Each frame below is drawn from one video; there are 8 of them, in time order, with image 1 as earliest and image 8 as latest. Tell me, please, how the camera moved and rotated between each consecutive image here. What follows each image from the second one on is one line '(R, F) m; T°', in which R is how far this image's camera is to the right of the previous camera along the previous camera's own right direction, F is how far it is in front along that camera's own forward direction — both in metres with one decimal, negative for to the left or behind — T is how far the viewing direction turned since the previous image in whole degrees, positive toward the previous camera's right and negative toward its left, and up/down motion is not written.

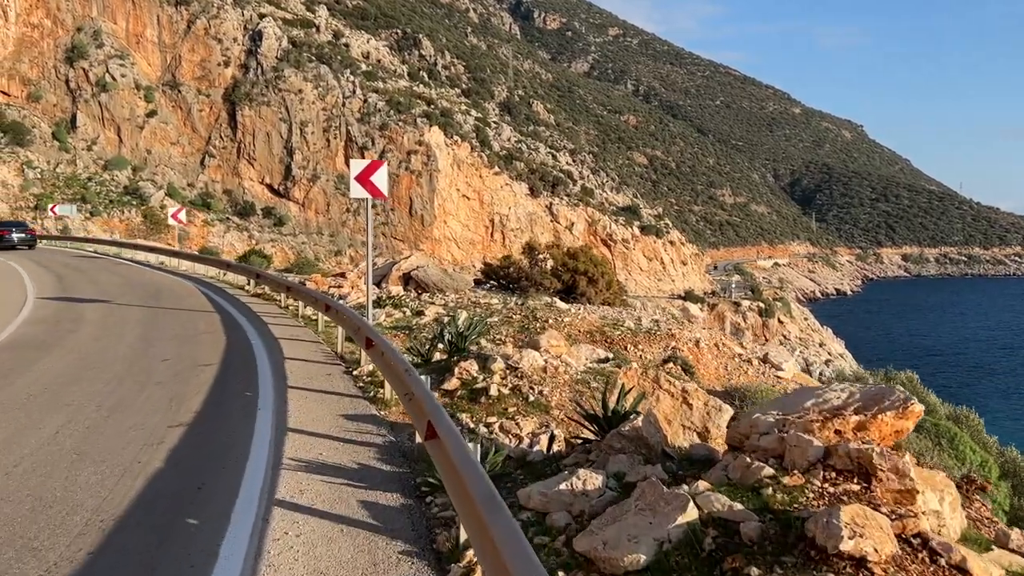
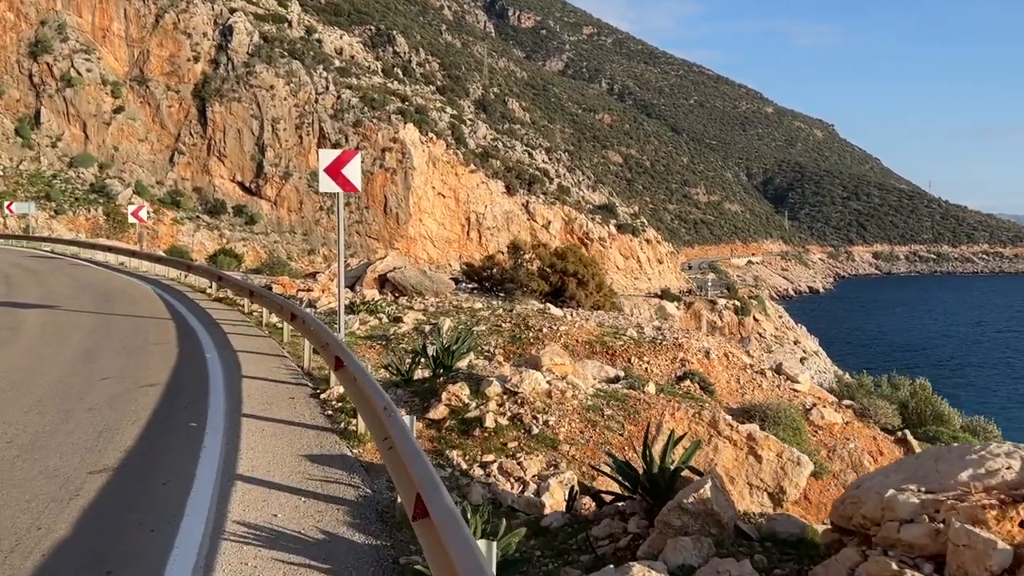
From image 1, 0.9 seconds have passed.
(-0.2, +1.2) m; +2°
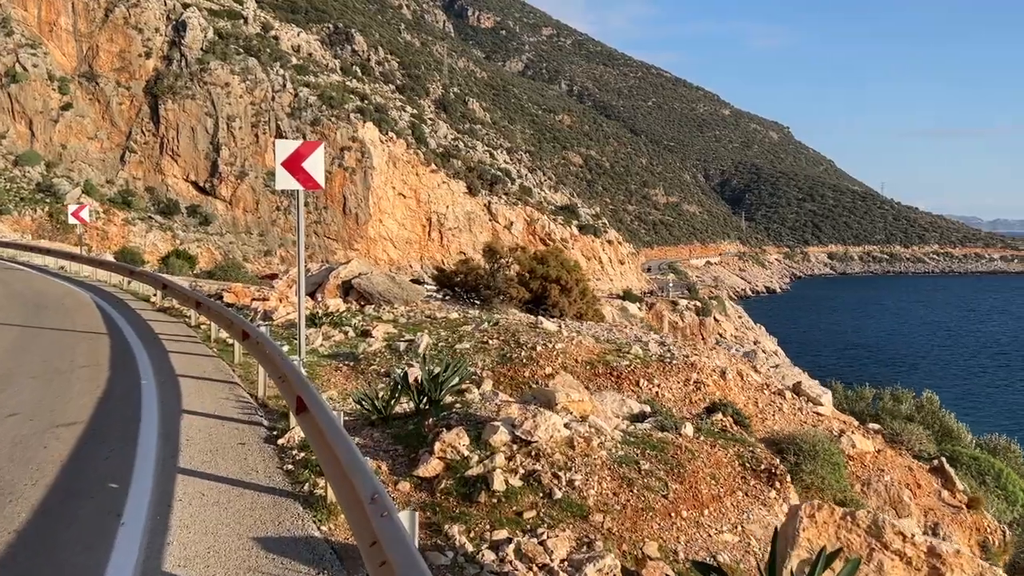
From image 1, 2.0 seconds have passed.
(-0.3, +1.4) m; +3°
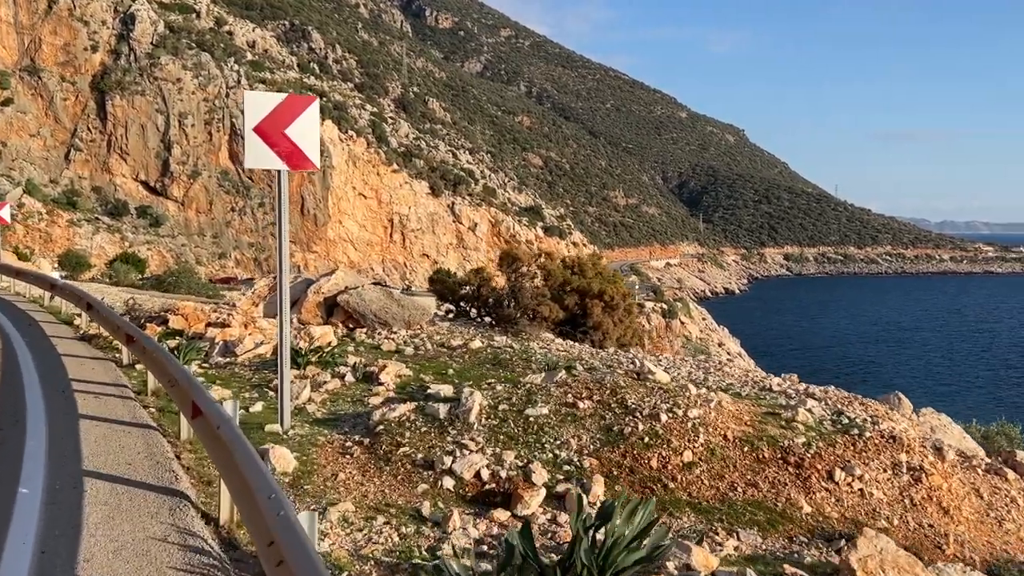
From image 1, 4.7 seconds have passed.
(-1.0, +3.3) m; +3°
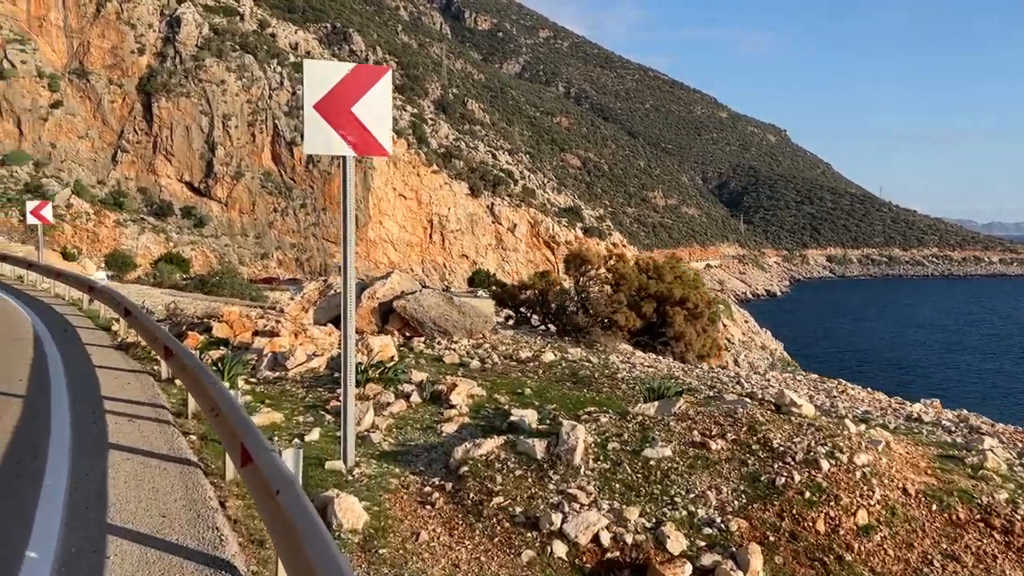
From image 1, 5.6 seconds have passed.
(-0.4, +1.1) m; -3°
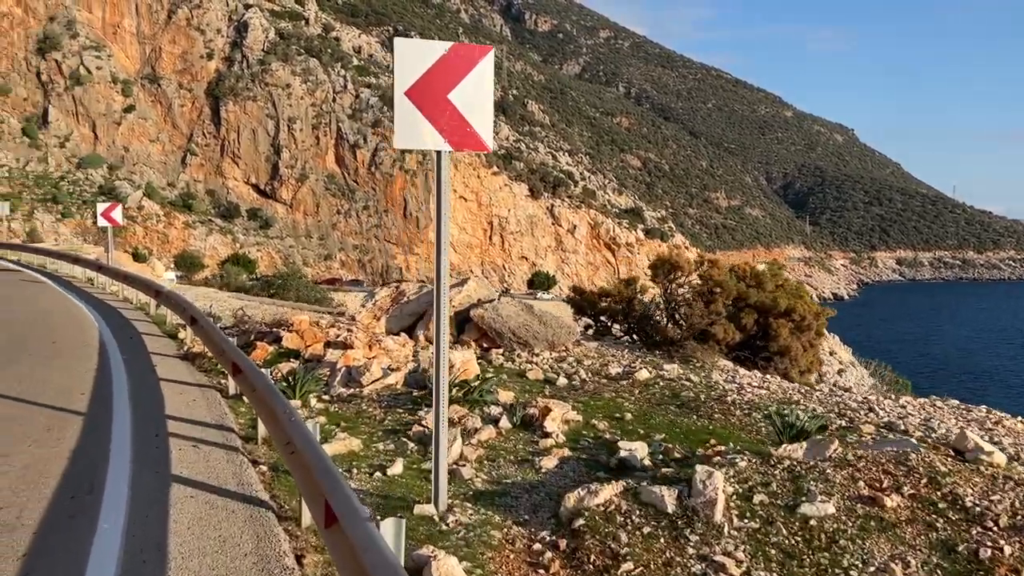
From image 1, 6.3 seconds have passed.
(-0.3, +0.8) m; -4°
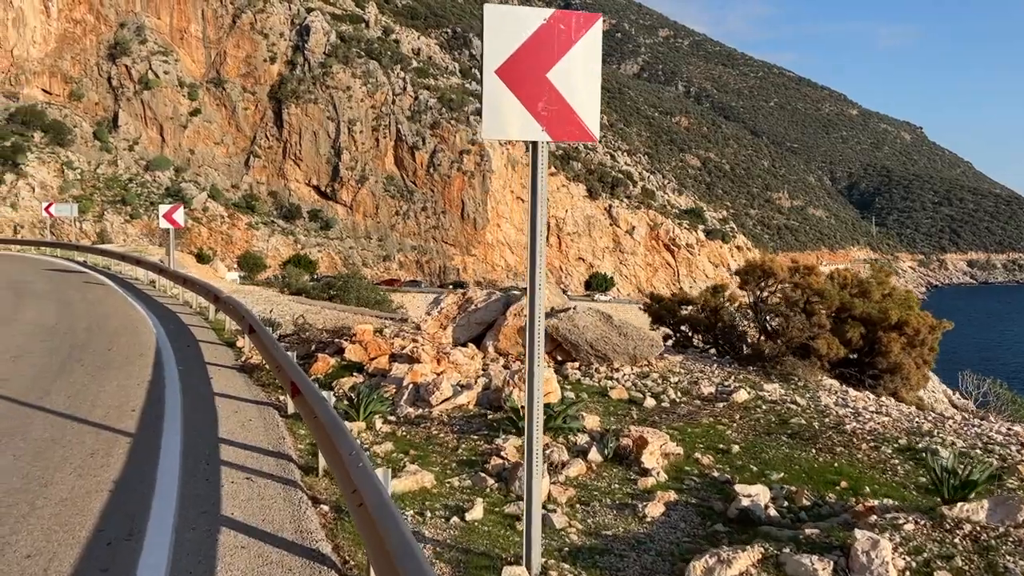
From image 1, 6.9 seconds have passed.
(-0.2, +0.8) m; -4°
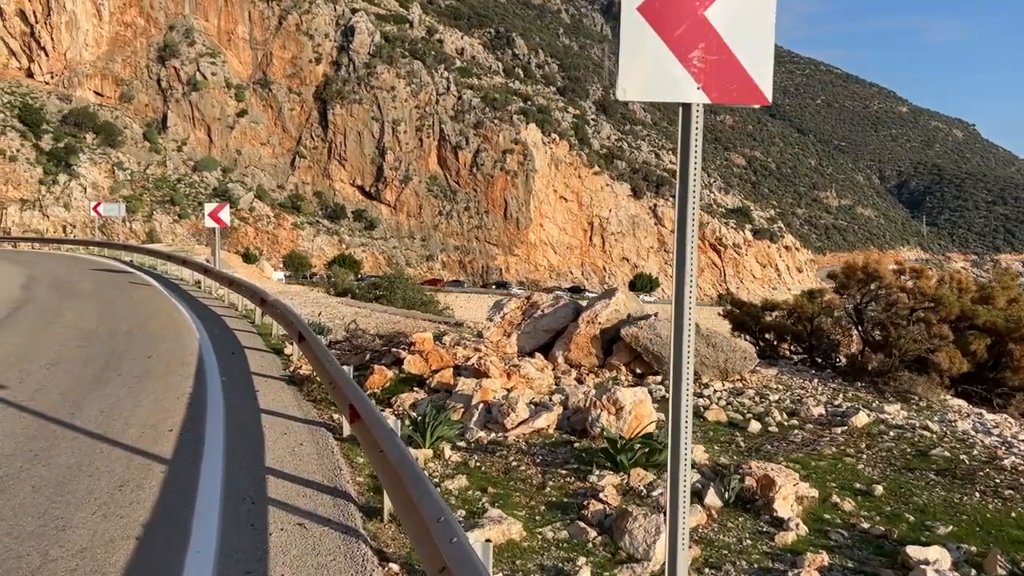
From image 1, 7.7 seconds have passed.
(-0.3, +0.9) m; -3°
